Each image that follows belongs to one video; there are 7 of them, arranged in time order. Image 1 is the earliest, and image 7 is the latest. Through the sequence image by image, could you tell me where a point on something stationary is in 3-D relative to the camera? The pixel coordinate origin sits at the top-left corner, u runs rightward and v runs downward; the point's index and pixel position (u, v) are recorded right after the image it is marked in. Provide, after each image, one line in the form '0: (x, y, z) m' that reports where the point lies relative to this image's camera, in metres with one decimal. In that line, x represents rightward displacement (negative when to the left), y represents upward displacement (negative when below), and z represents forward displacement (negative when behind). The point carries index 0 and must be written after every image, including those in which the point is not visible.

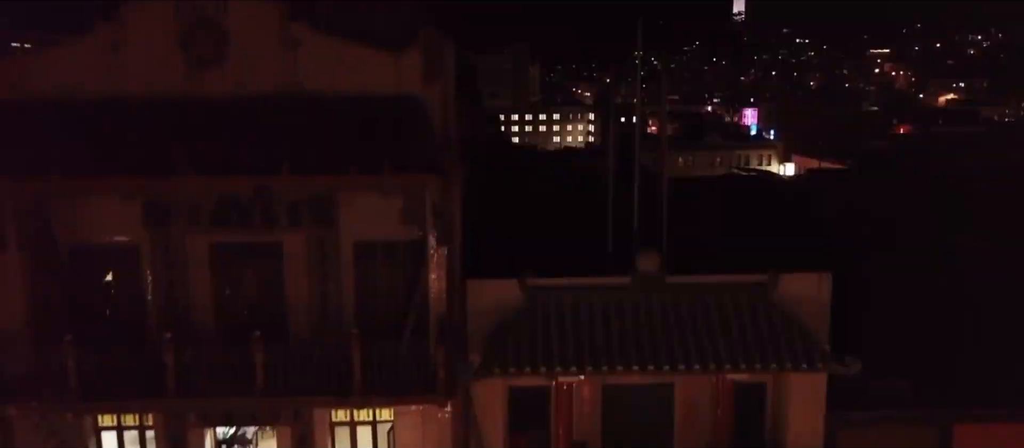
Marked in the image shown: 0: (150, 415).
0: (-4.1, -2.2, +14.4) m
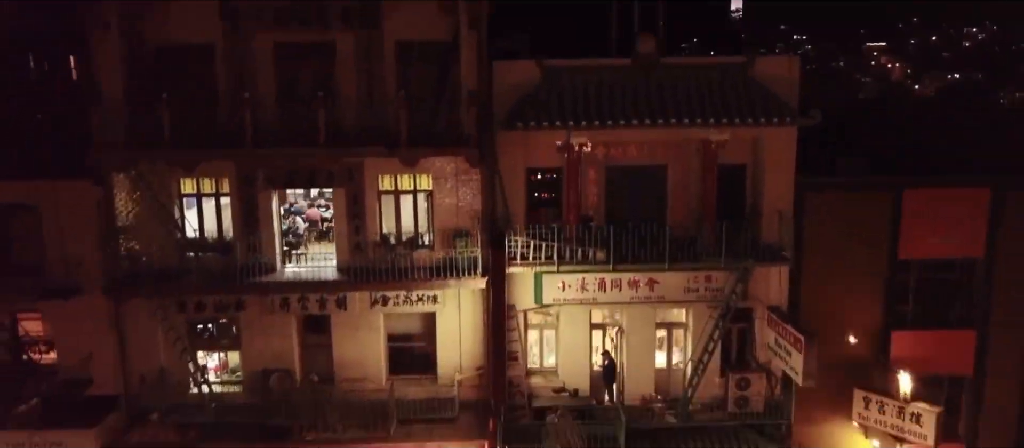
0: (-3.8, +0.6, +17.1) m
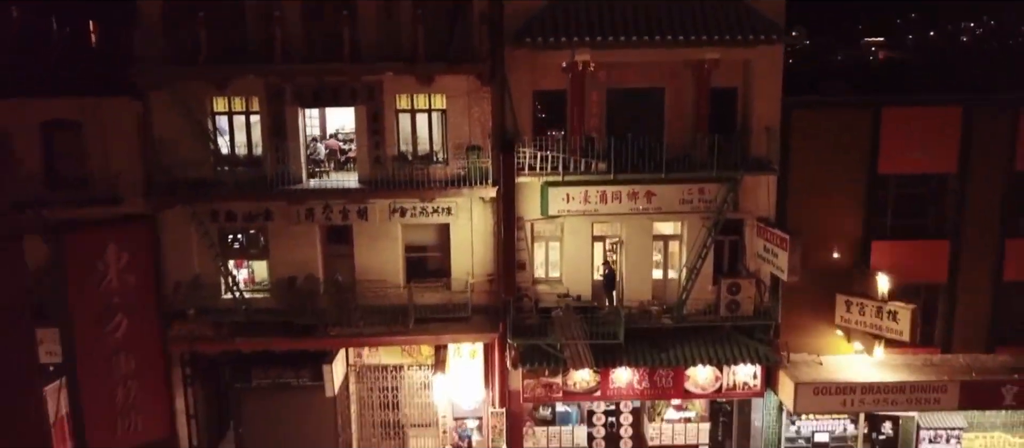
0: (-3.7, +1.8, +18.5) m
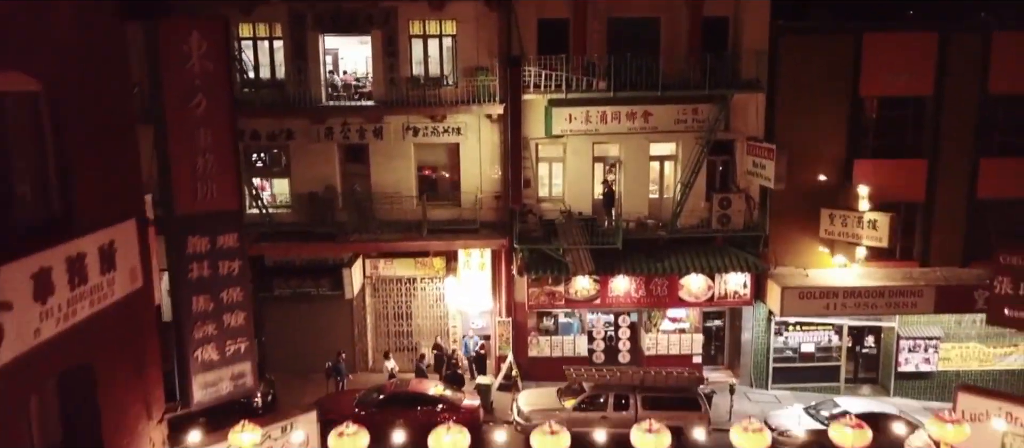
0: (-3.6, +3.1, +19.8) m
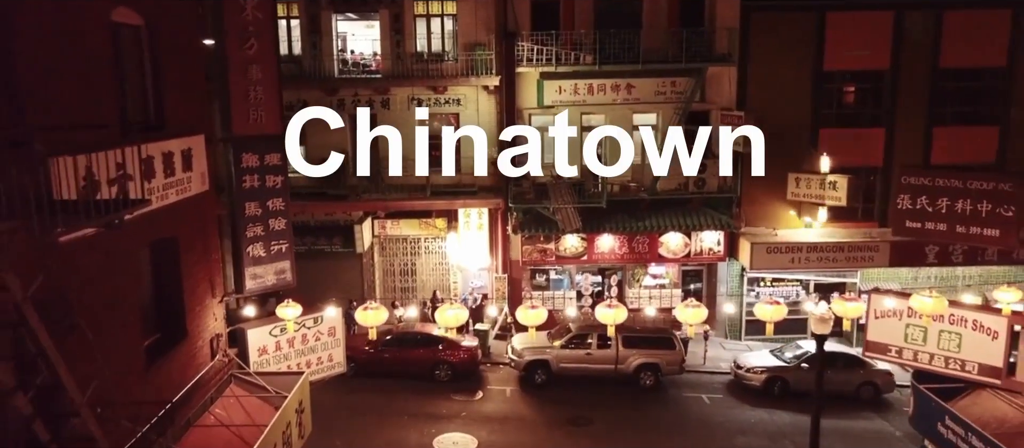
0: (-3.7, +3.8, +21.8) m
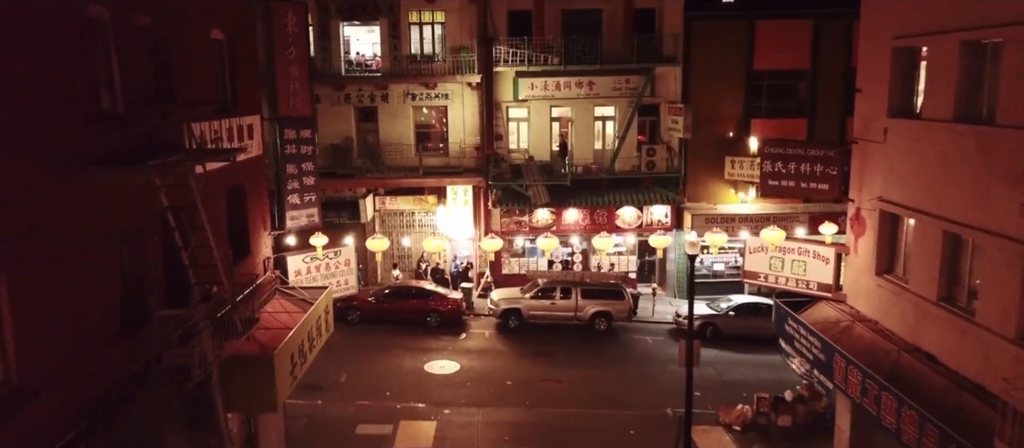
0: (-4.1, +4.3, +25.9) m
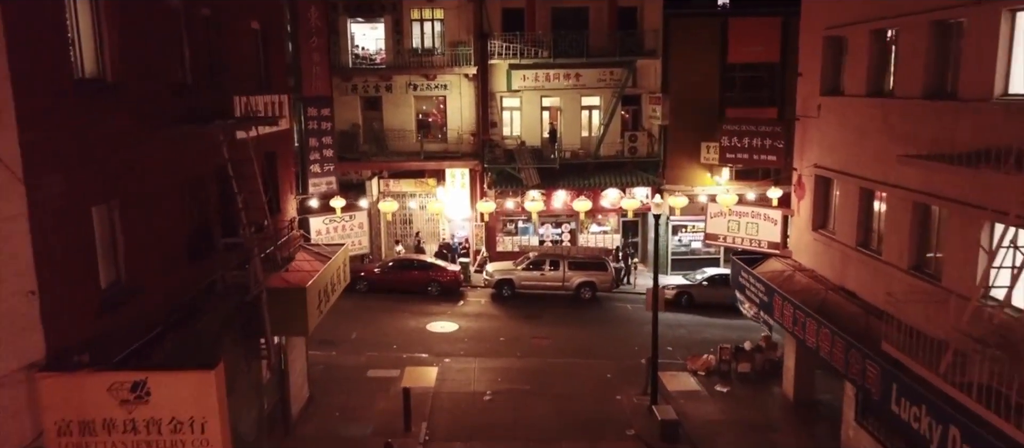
0: (-4.3, +4.7, +28.2) m
